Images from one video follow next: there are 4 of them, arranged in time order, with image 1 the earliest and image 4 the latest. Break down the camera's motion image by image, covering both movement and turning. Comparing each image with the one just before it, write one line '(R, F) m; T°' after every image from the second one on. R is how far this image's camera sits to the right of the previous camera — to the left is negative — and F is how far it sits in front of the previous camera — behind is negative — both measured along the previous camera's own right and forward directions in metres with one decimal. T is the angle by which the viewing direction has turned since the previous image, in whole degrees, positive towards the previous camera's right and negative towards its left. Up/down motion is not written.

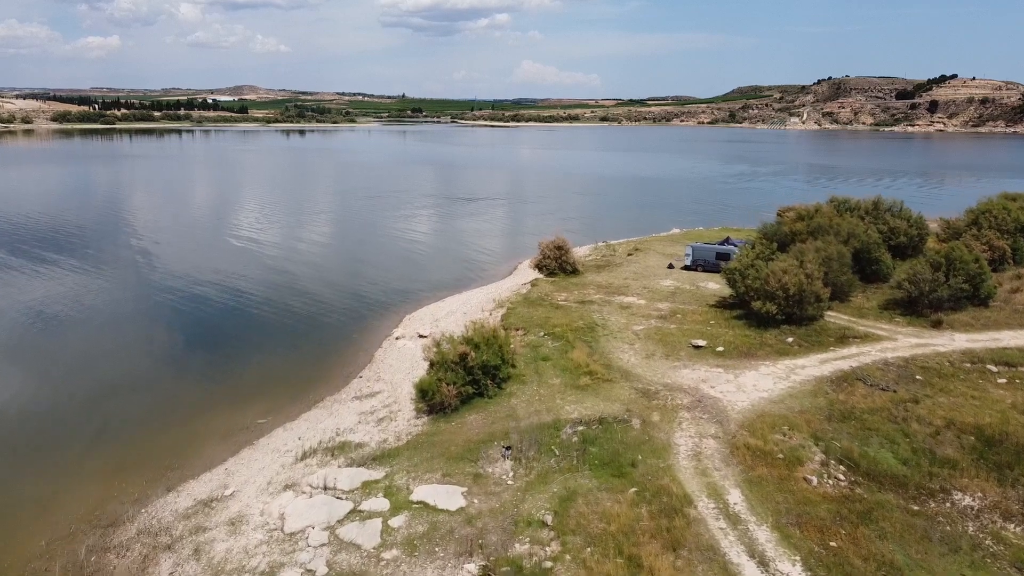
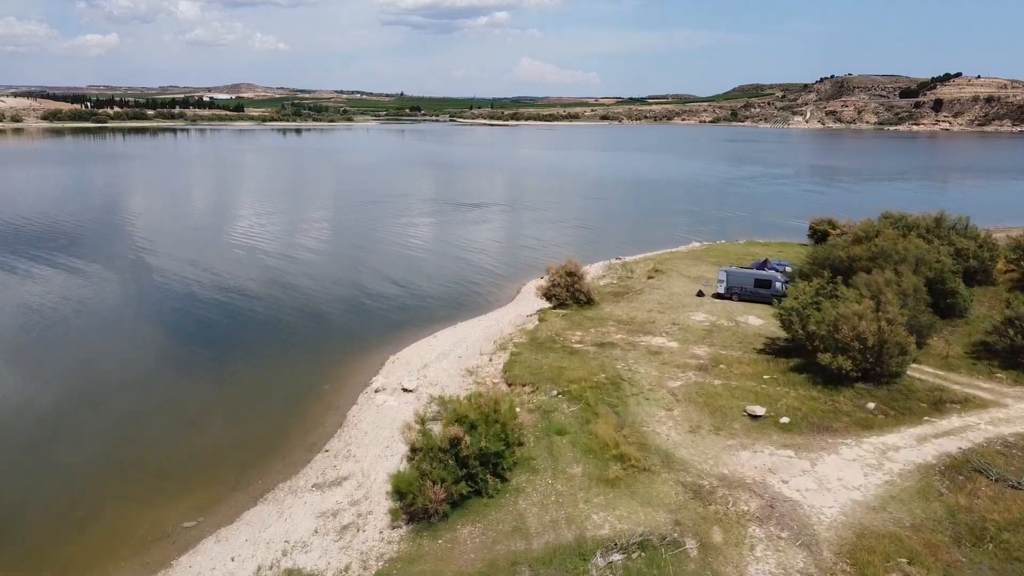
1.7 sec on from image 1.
(-0.1, +4.4) m; 0°
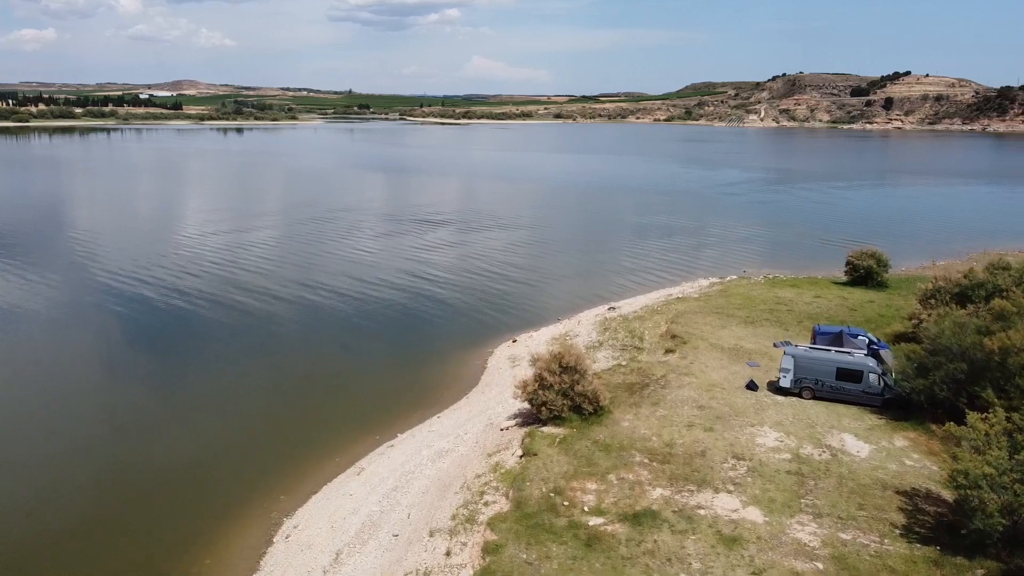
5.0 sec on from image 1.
(-0.3, +8.8) m; +3°
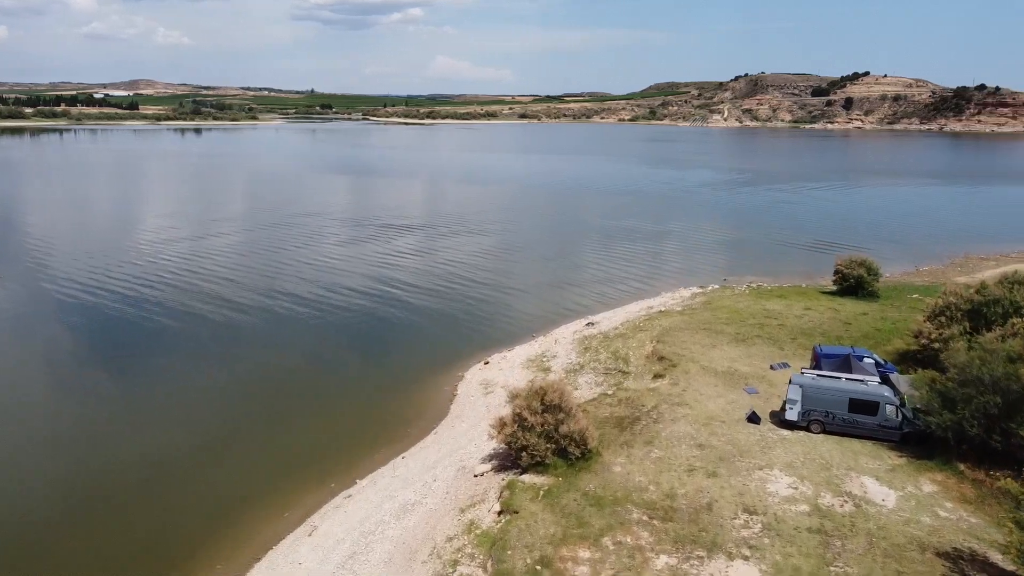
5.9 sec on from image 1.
(-0.1, +2.1) m; +2°
